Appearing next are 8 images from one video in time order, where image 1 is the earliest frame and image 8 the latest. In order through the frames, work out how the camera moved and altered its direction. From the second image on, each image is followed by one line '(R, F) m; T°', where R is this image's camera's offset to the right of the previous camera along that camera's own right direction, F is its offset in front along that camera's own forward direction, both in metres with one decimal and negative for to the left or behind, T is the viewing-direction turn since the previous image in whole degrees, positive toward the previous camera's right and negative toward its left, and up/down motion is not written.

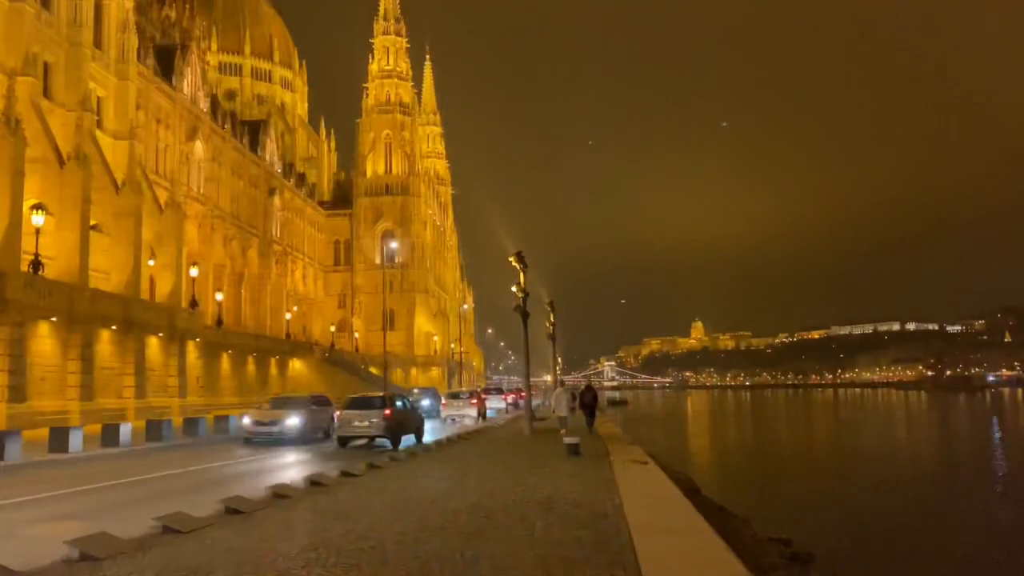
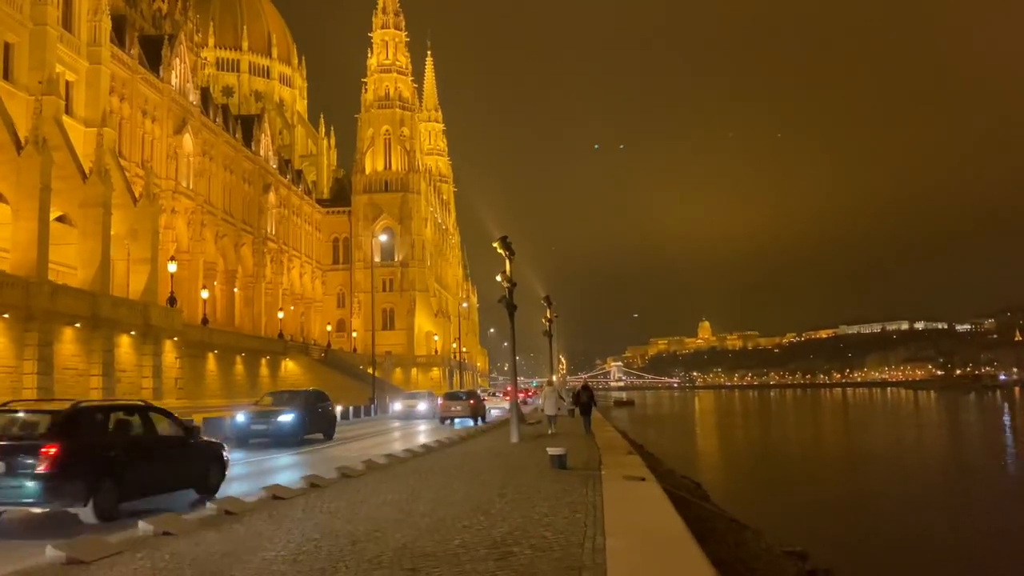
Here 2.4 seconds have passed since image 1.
(+0.5, +2.3) m; 0°
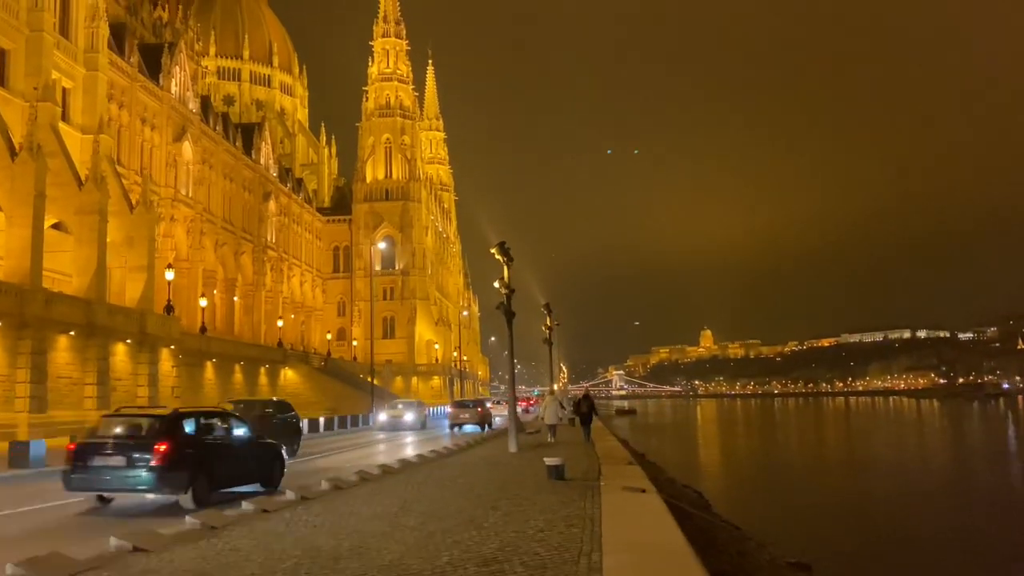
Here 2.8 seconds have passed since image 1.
(+0.1, +0.4) m; 0°
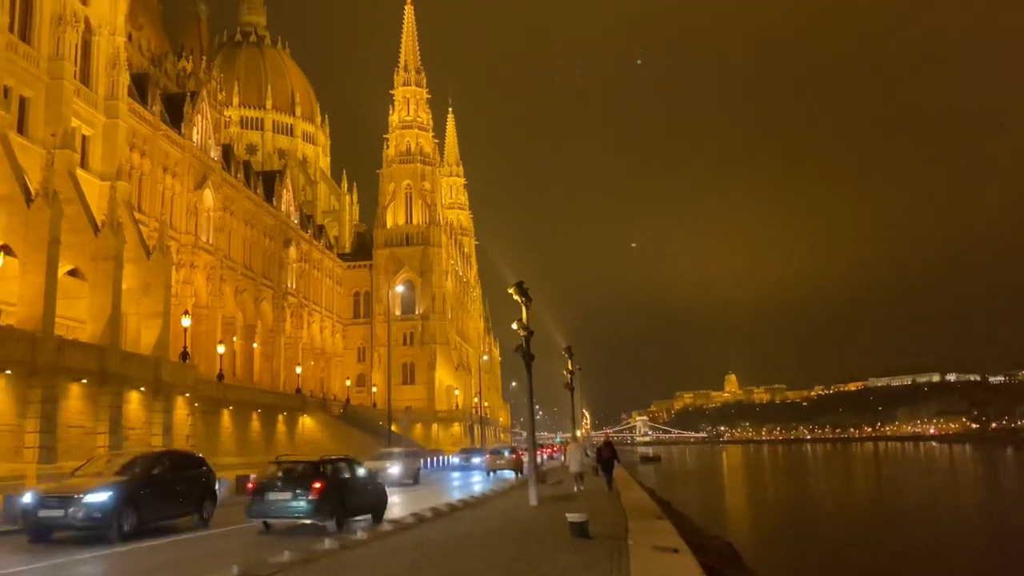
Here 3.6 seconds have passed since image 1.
(+0.1, +0.8) m; -1°
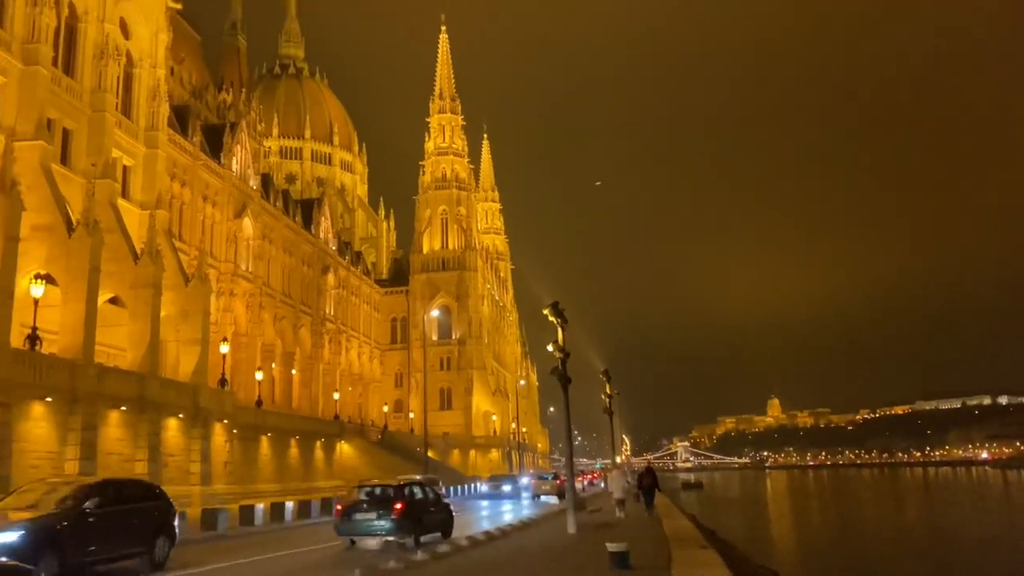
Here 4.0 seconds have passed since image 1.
(0.0, +0.4) m; -3°
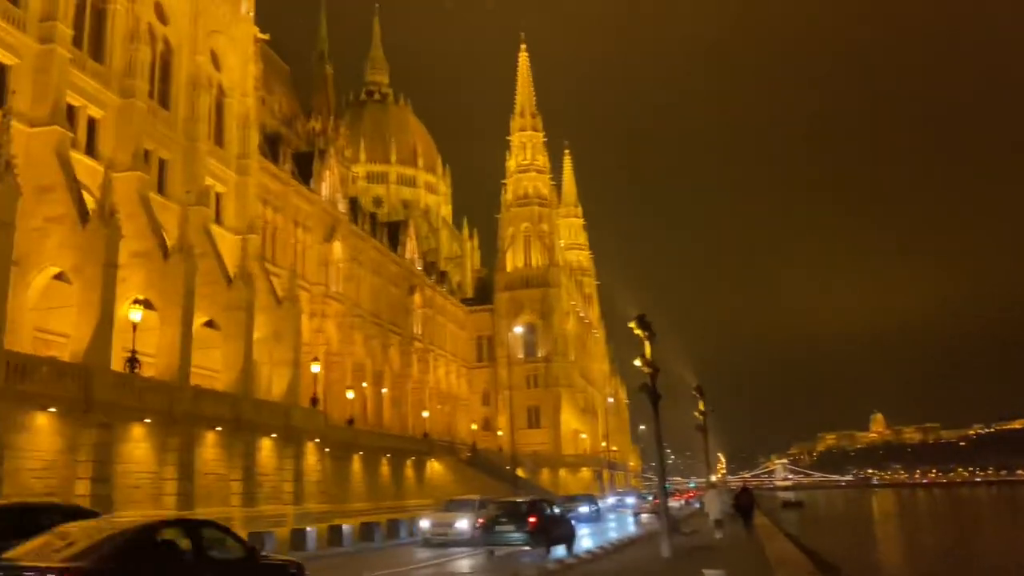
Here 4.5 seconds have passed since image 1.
(0.0, +0.5) m; -6°
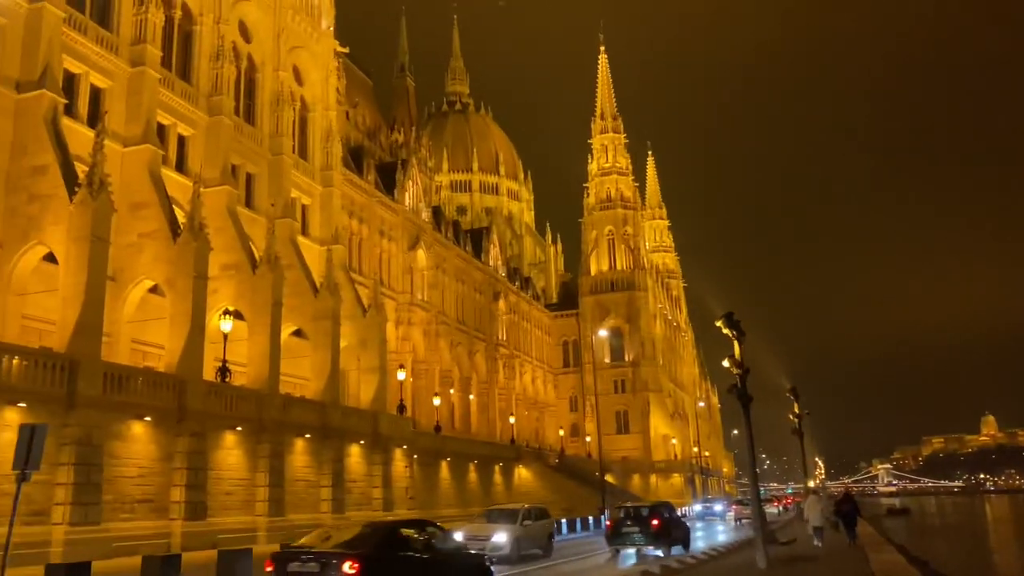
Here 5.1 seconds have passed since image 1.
(+0.1, +0.4) m; -6°
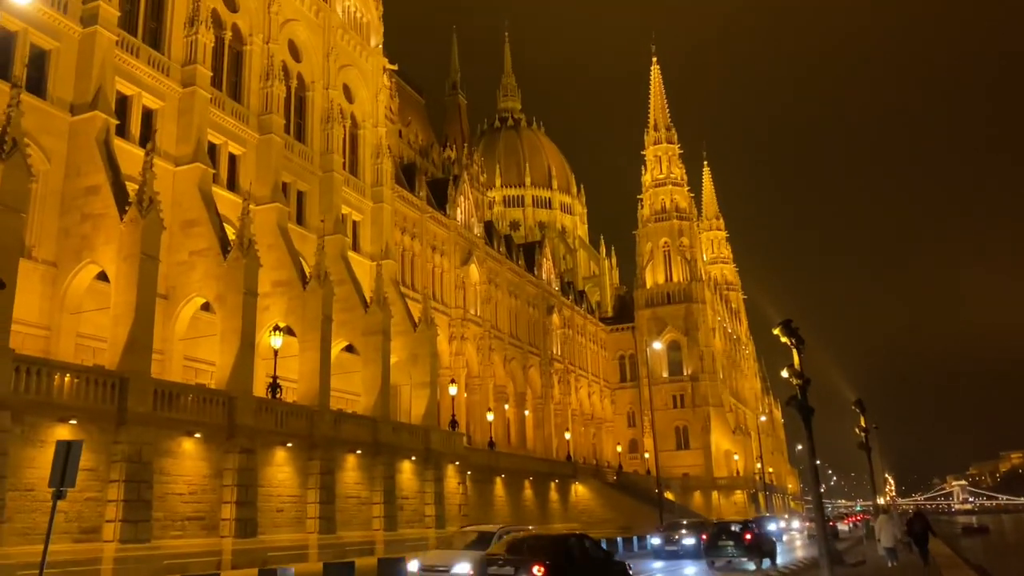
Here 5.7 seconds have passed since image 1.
(+0.2, +0.6) m; -4°
